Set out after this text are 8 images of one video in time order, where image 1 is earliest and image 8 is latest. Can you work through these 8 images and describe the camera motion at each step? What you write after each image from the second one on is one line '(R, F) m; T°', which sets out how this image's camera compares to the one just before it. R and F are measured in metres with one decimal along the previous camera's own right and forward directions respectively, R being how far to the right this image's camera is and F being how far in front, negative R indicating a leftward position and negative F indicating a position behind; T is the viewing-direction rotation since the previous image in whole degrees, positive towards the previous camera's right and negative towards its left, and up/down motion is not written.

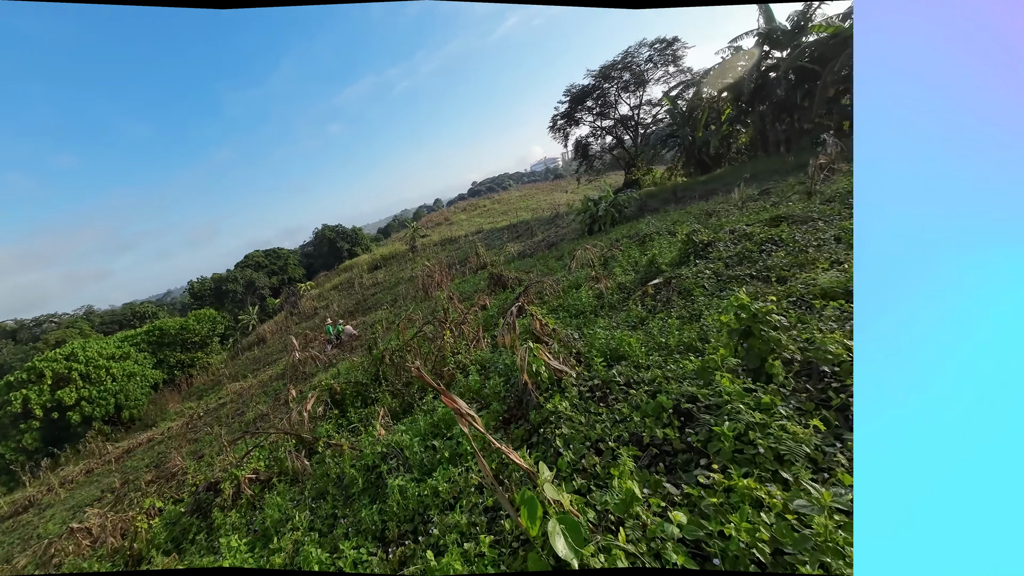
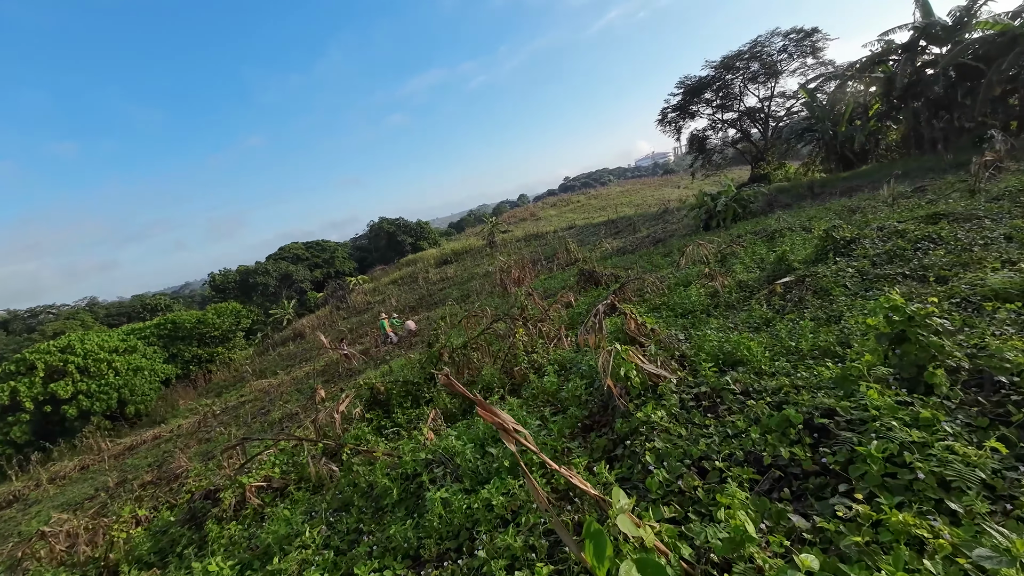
(-1.8, +0.7) m; -2°
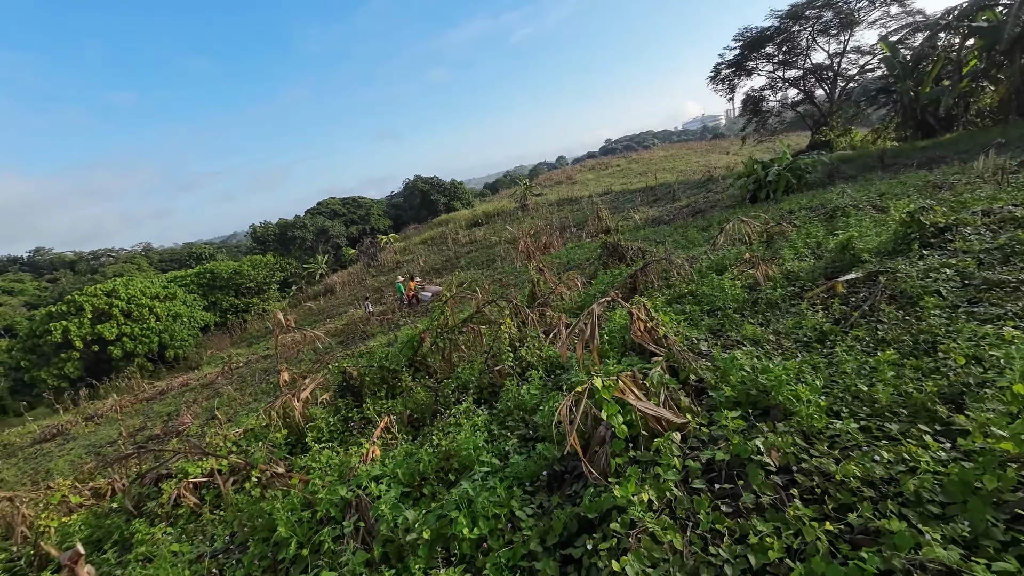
(+0.2, +0.3) m; -4°
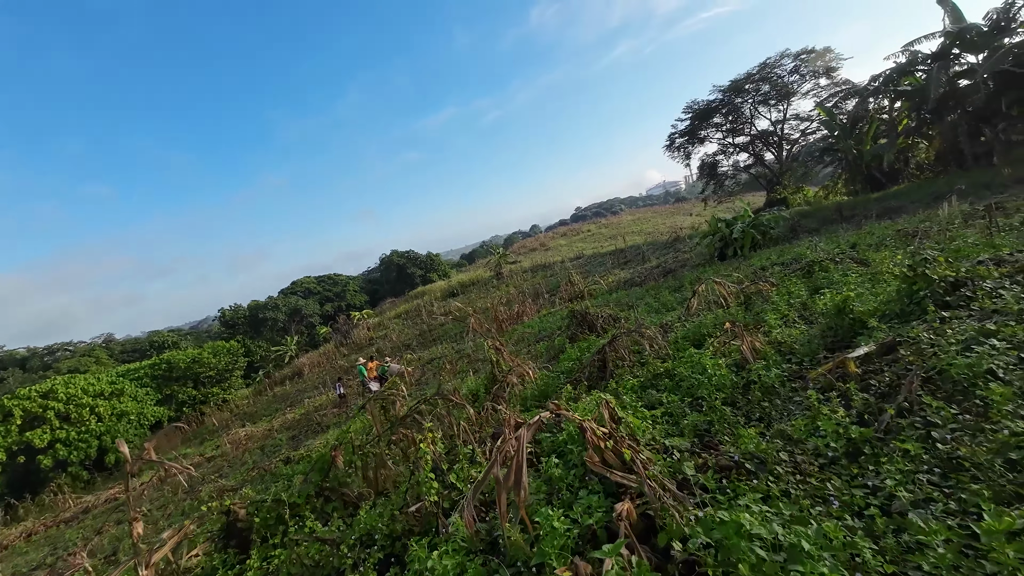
(+0.2, +0.3) m; +3°
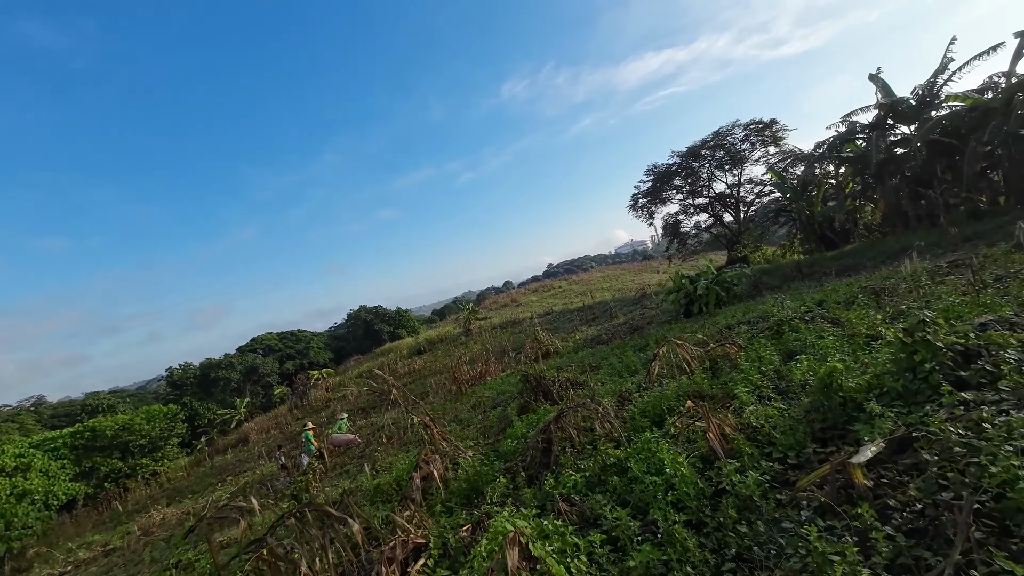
(+0.2, +0.3) m; +4°
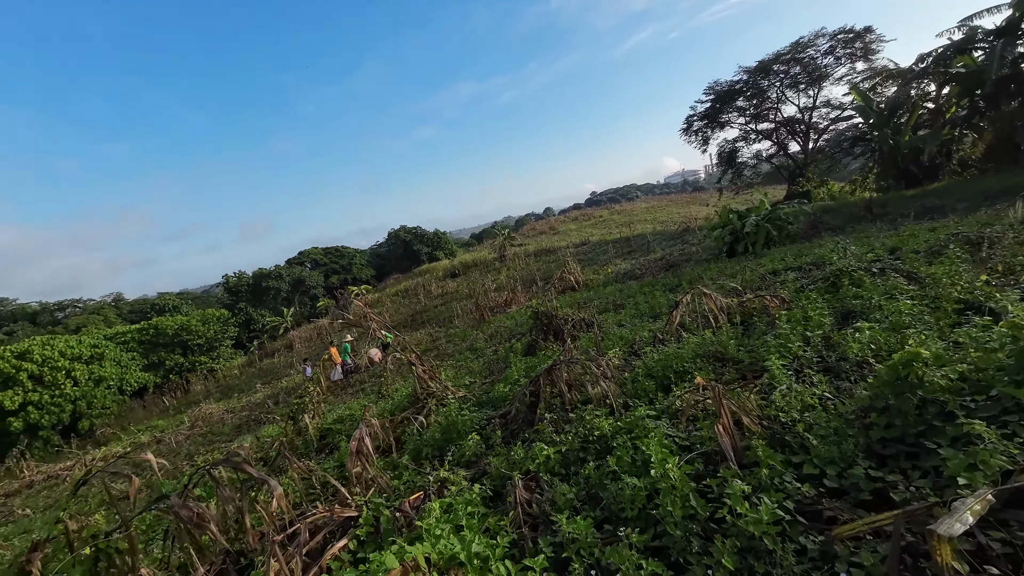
(+0.2, +0.3) m; -5°
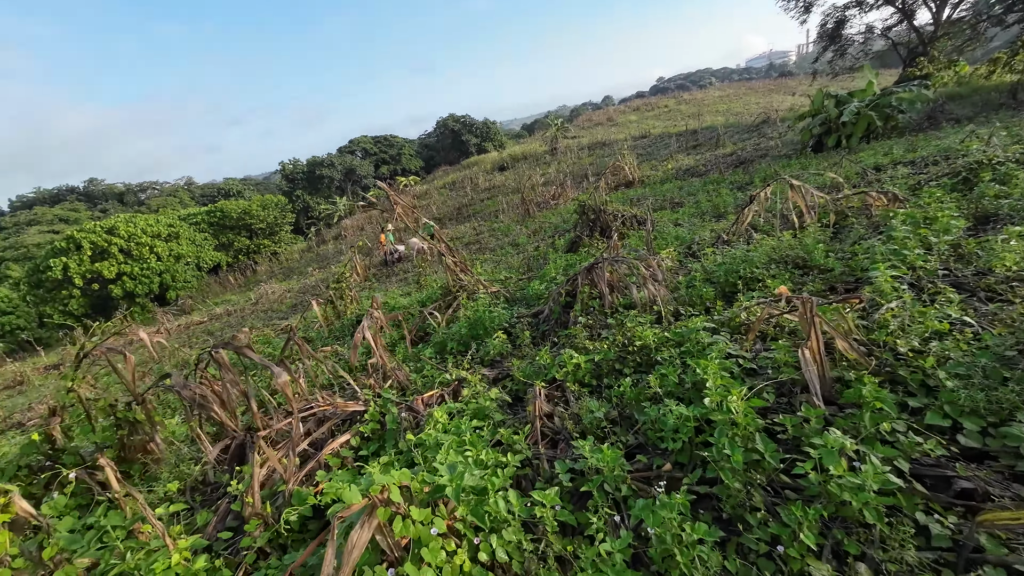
(0.0, +0.2) m; -6°
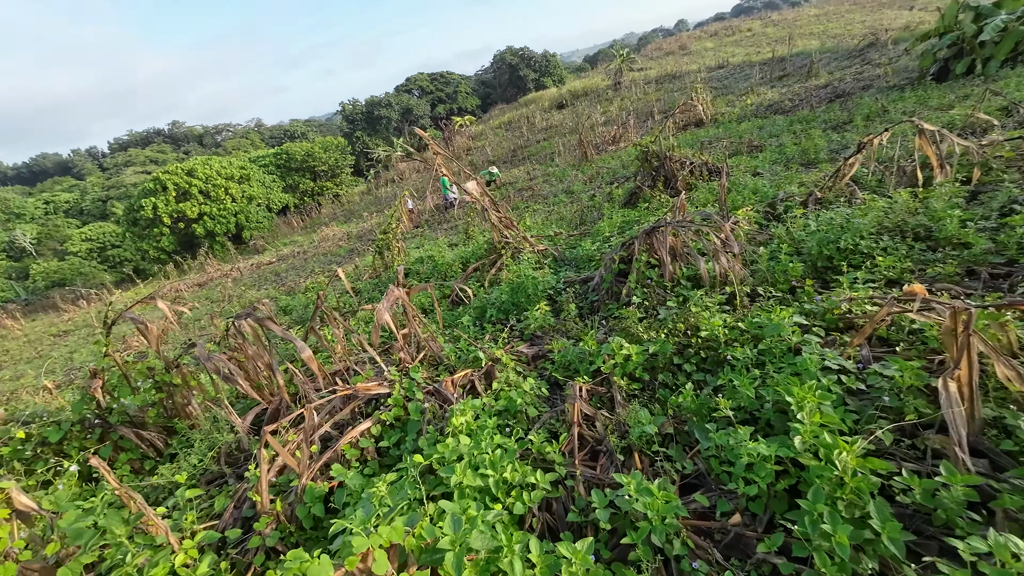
(0.0, +0.1) m; -7°
